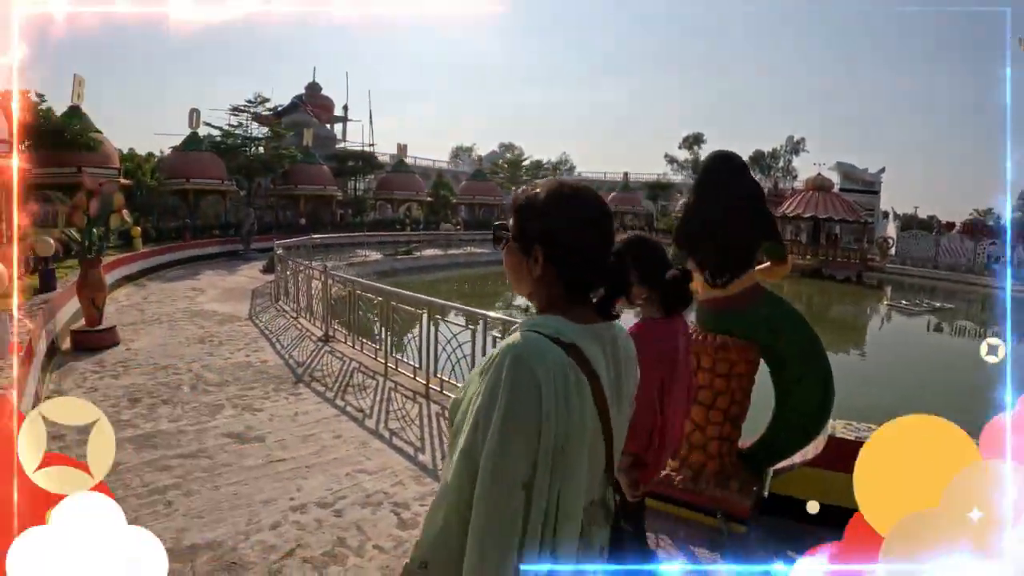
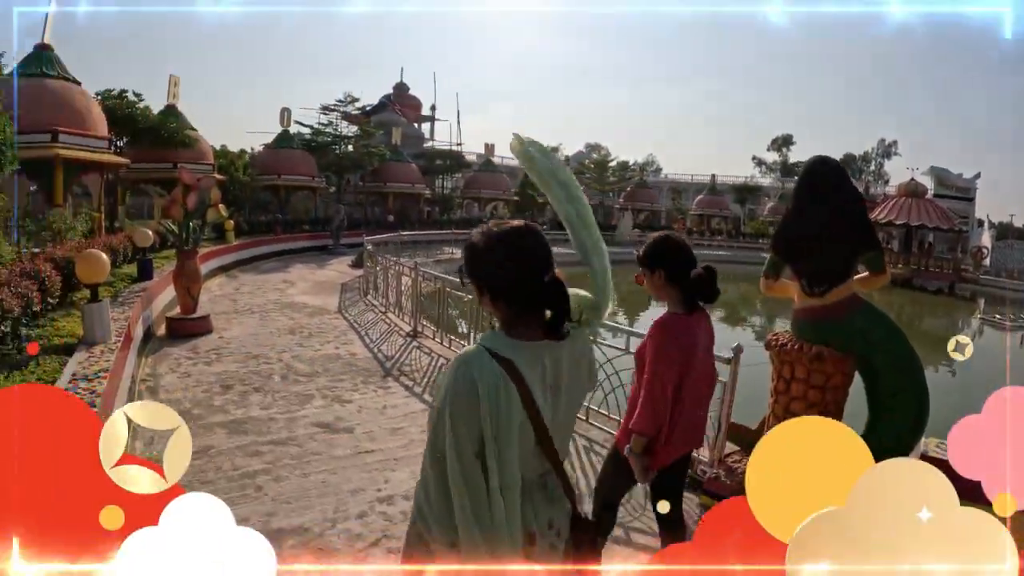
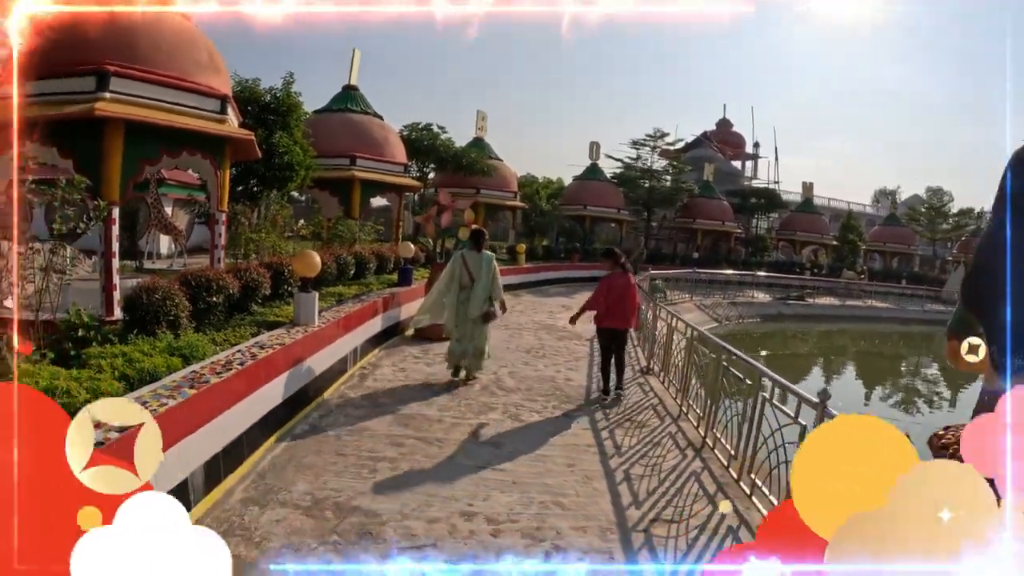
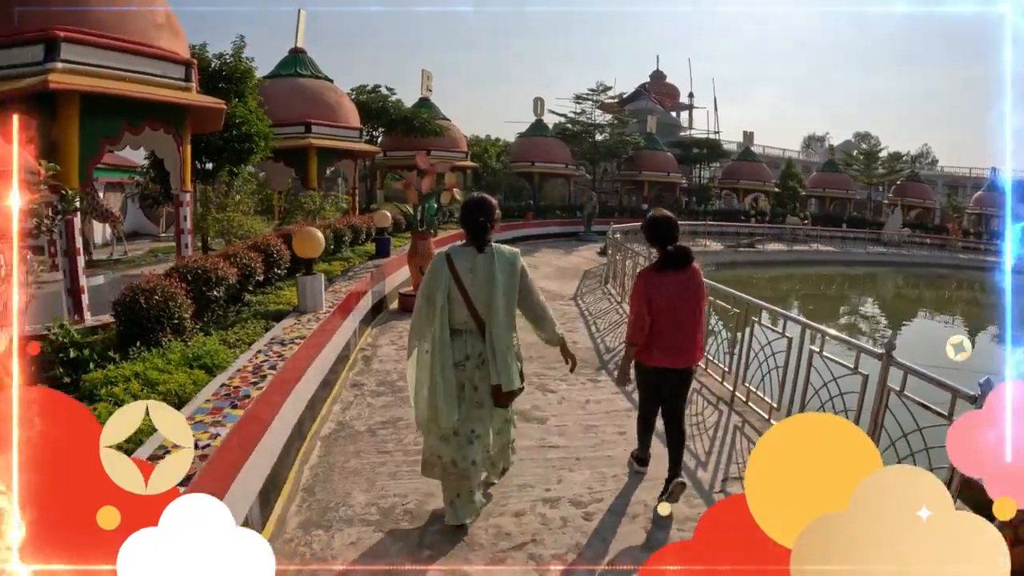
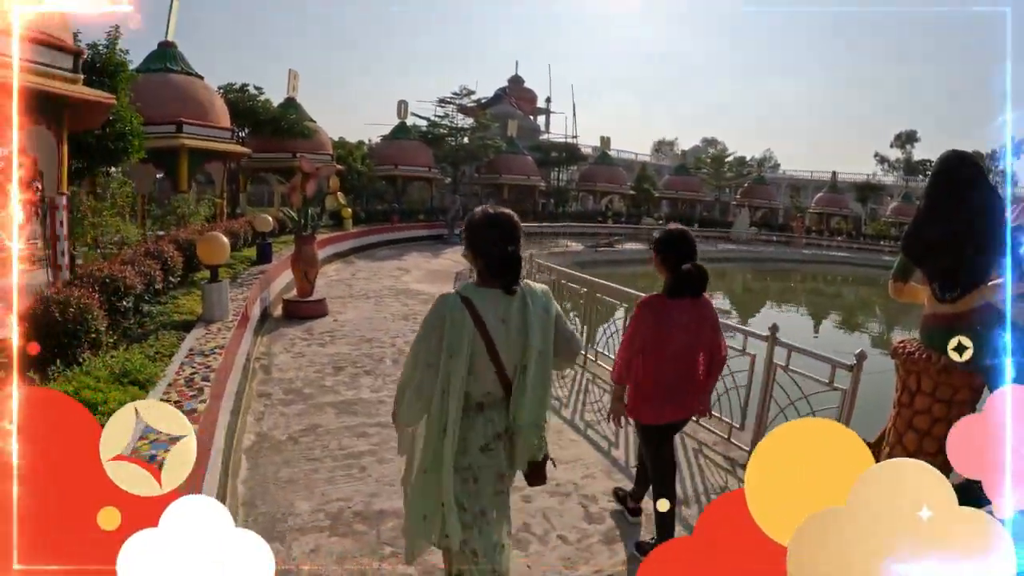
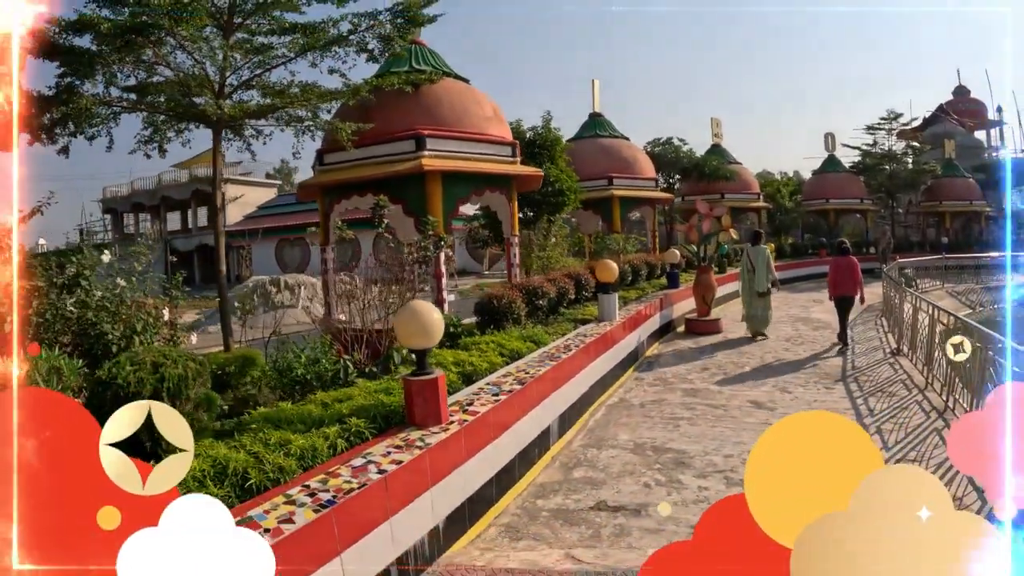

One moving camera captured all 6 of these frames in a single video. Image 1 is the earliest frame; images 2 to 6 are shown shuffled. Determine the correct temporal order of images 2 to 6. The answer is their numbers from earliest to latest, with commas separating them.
2, 5, 4, 3, 6
